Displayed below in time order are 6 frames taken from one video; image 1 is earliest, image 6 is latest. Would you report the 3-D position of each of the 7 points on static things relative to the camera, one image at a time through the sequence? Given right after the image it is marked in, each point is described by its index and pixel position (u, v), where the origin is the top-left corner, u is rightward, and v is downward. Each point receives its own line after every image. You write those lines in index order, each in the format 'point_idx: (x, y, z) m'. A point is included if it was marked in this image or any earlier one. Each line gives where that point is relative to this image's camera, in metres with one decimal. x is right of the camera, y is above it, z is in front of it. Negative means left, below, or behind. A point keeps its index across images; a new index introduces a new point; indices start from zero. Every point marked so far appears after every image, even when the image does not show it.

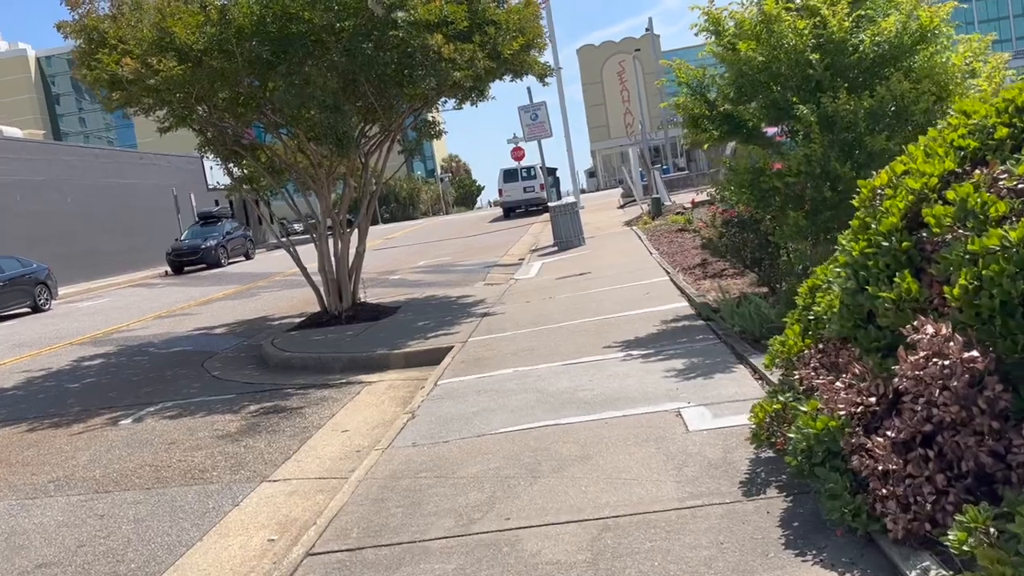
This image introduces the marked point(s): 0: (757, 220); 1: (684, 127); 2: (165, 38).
0: (+2.9, +0.8, +9.6) m
1: (+2.0, +1.9, +9.8) m
2: (-4.8, +3.5, +11.6) m
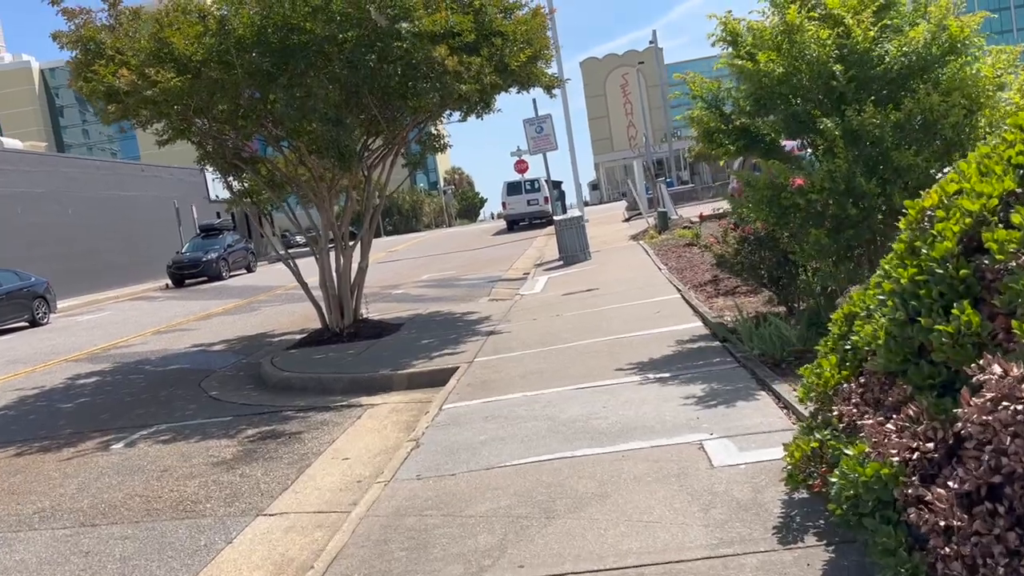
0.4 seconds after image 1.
0: (+2.9, +0.6, +9.3) m
1: (+2.1, +1.7, +9.4) m
2: (-4.7, +3.3, +11.3) m
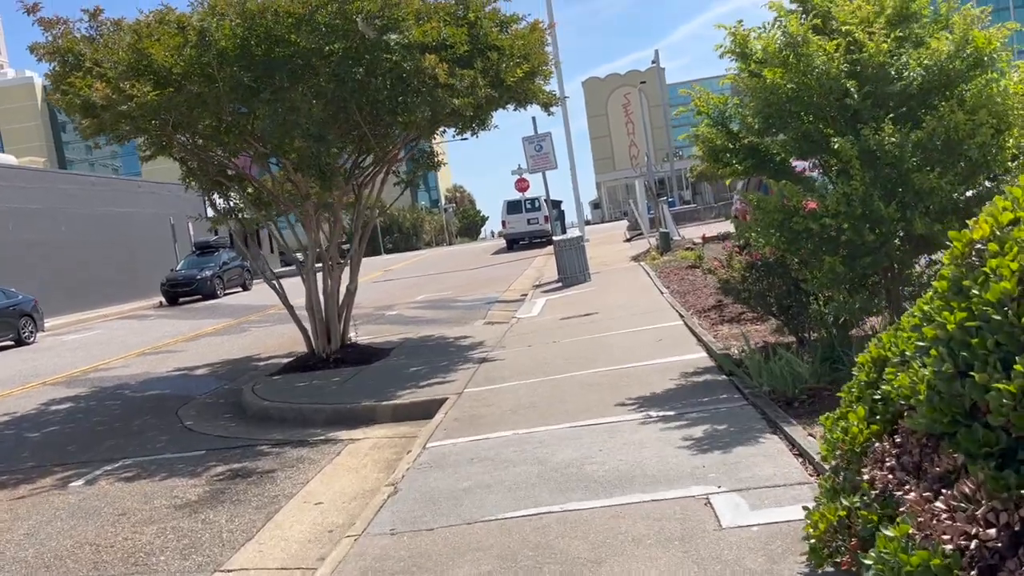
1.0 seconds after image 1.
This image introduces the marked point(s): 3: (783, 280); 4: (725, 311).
0: (+2.9, +0.3, +8.7) m
1: (+2.0, +1.4, +8.8) m
2: (-4.8, +3.0, +10.8) m
3: (+2.9, +0.1, +8.8) m
4: (+3.2, -0.3, +12.7) m
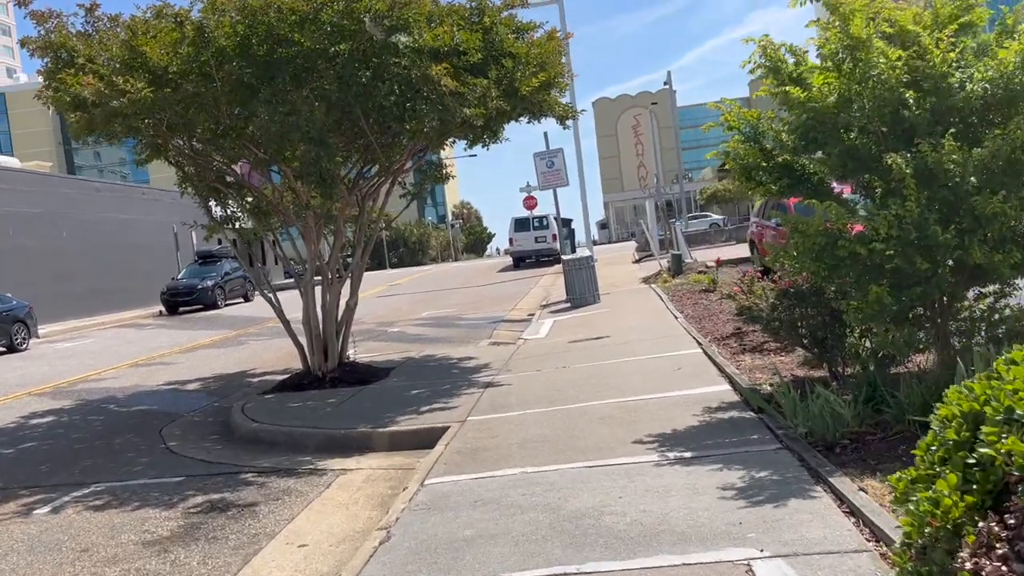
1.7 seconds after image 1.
0: (+3.0, 0.0, +8.0) m
1: (+2.2, +1.1, +8.2) m
2: (-4.6, +2.8, +10.2) m
3: (+3.0, -0.2, +8.1) m
4: (+3.4, -0.7, +11.9) m
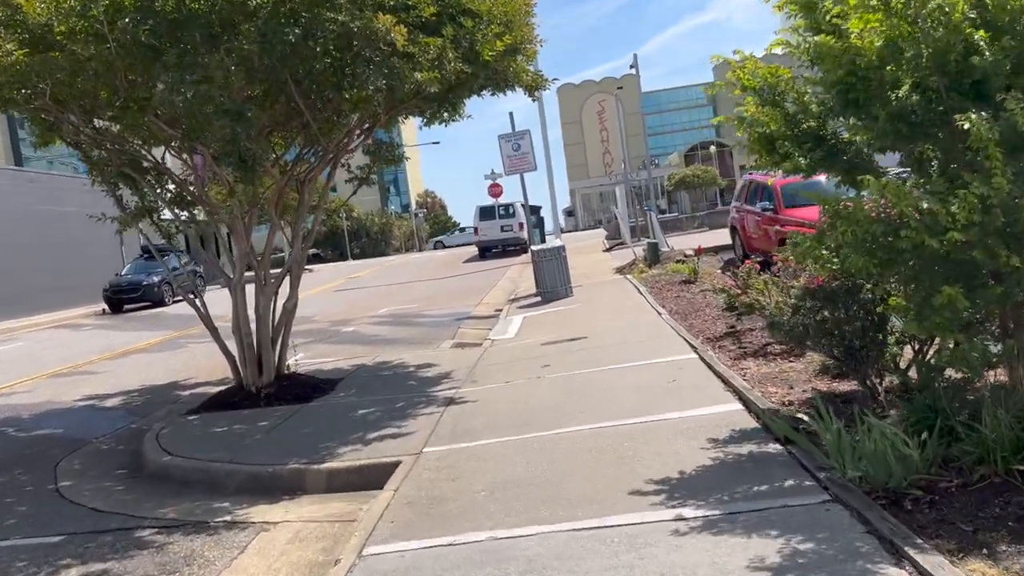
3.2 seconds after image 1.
0: (+2.7, 0.0, +6.5) m
1: (+1.9, +1.1, +6.6) m
2: (-5.0, +2.8, +8.3) m
3: (+2.7, -0.2, +6.6) m
4: (+2.9, -0.7, +10.5) m
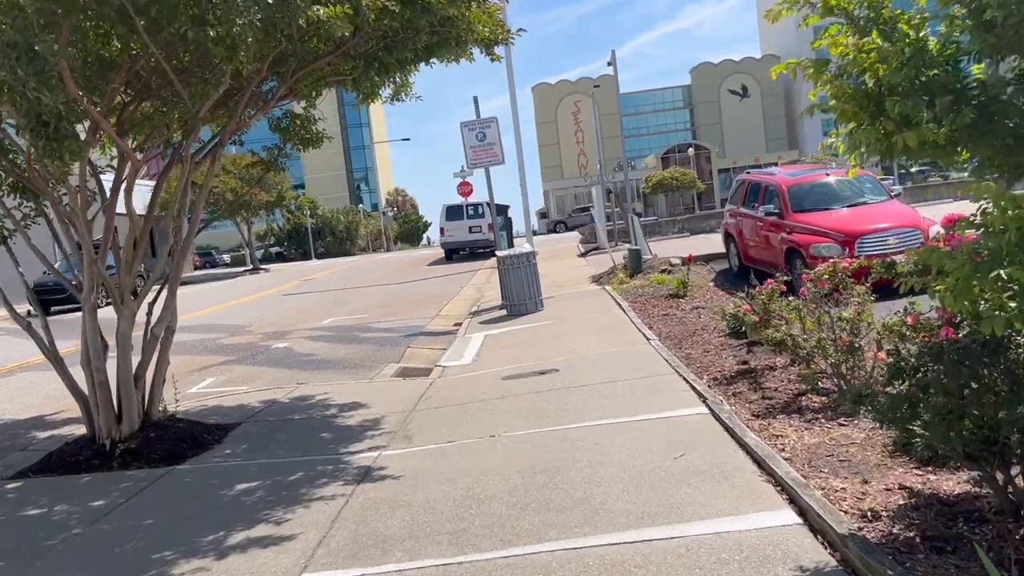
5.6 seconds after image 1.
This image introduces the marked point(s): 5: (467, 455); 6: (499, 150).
0: (+2.3, -0.3, +3.9) m
1: (+1.5, +0.8, +4.0) m
2: (-5.4, +2.6, +5.5) m
3: (+2.3, -0.5, +4.0) m
4: (+2.4, -0.9, +7.9) m
5: (-0.4, -1.4, +6.8) m
6: (-0.2, +2.8, +16.8) m
